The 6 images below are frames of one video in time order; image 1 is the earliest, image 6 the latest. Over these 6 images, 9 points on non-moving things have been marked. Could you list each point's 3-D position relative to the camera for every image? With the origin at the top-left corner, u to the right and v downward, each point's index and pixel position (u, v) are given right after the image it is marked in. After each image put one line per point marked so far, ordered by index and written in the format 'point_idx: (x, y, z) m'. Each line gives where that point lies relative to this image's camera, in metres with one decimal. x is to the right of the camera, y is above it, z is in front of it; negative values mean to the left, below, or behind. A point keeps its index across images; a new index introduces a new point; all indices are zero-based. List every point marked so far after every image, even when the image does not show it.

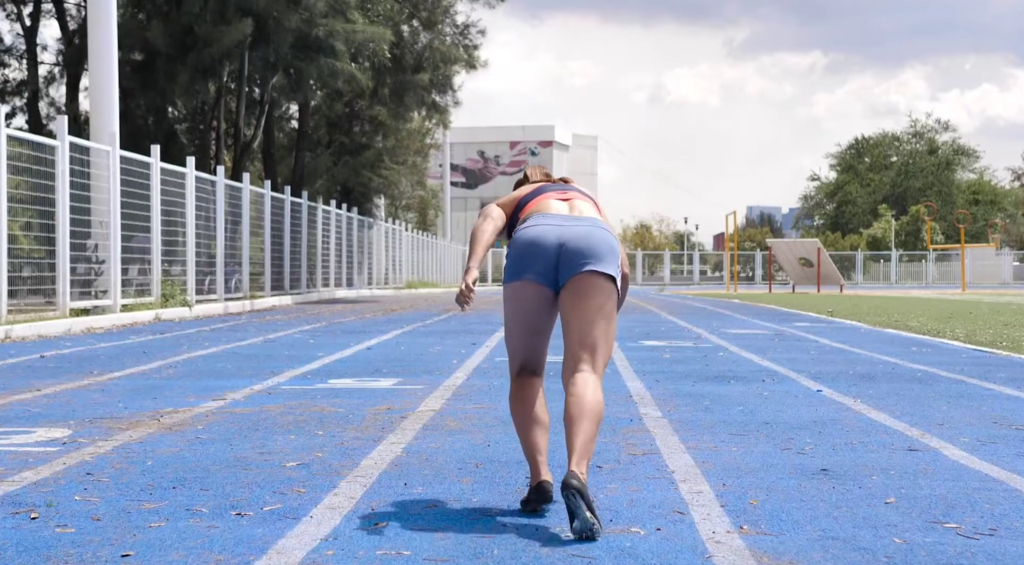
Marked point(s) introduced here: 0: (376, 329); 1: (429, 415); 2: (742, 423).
0: (-1.9, -0.6, +19.8) m
1: (-0.5, -0.8, +8.3) m
2: (+1.3, -0.8, +7.9) m
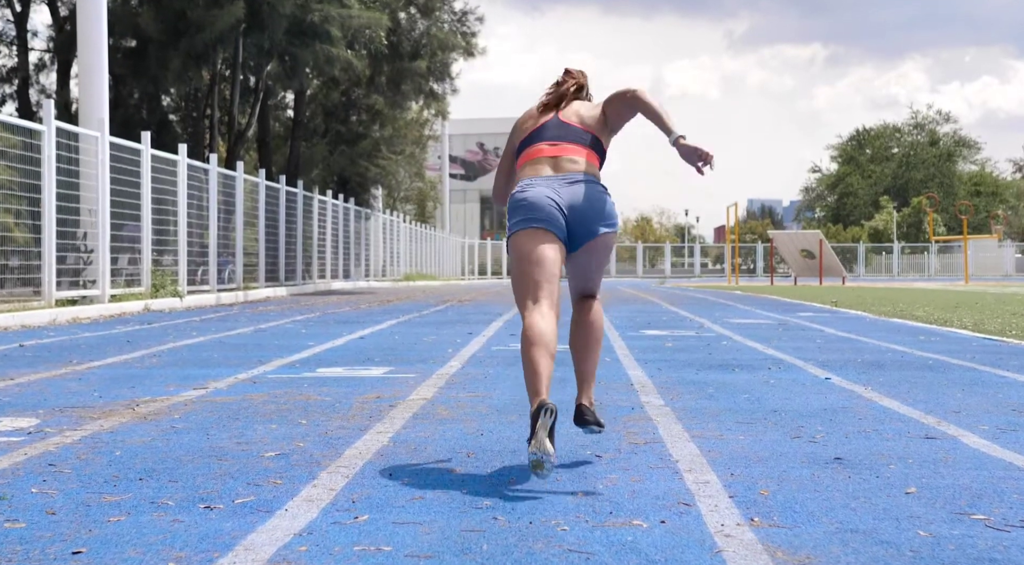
0: (-1.9, -0.5, +19.4) m
1: (-0.5, -0.7, +7.9) m
2: (+1.2, -0.7, +7.5) m
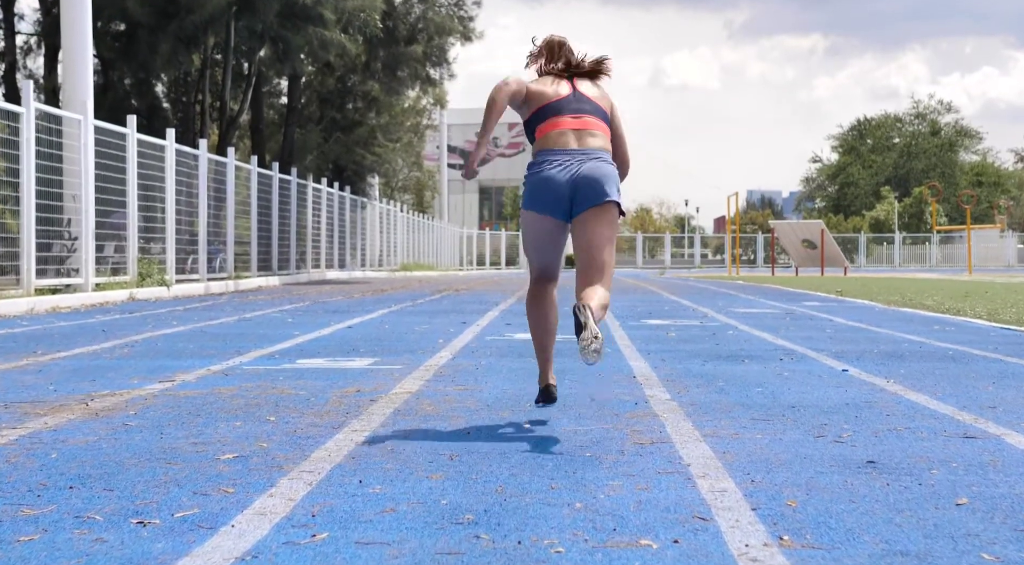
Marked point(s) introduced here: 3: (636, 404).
0: (-1.9, -0.3, +18.7) m
1: (-0.5, -0.6, +7.2) m
2: (+1.2, -0.6, +6.9) m
3: (+0.6, -0.6, +7.0) m
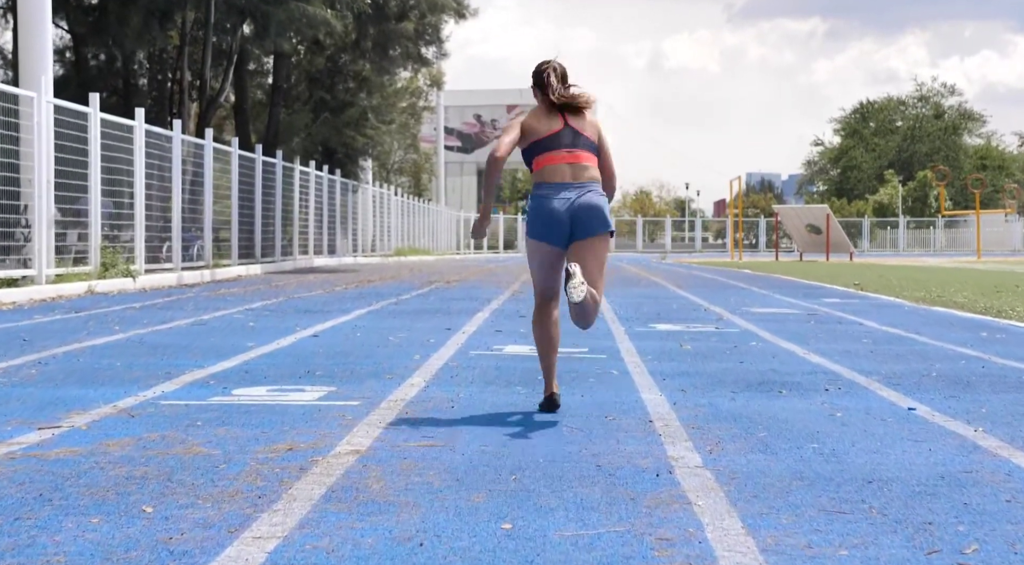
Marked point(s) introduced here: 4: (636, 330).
0: (-2.0, -0.3, +16.9) m
1: (-0.6, -0.7, +5.4) m
2: (+1.1, -0.7, +5.1) m
3: (+0.5, -0.7, +5.2) m
4: (+1.2, -0.4, +13.6) m
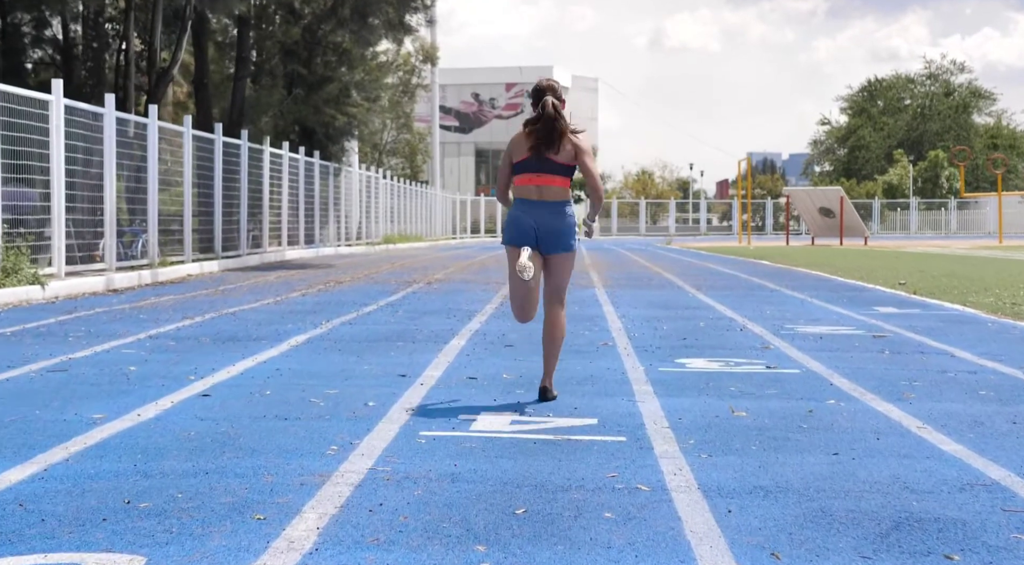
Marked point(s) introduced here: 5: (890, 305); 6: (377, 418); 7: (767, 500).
0: (-2.2, -0.4, +13.2) m
1: (-0.8, -1.0, +1.8) m
2: (+1.0, -1.0, +1.4) m
3: (+0.4, -1.0, +1.5) m
4: (+1.0, -0.6, +10.0) m
5: (+4.7, -0.3, +17.9) m
6: (-0.7, -0.7, +7.7) m
7: (+0.9, -0.8, +5.1) m
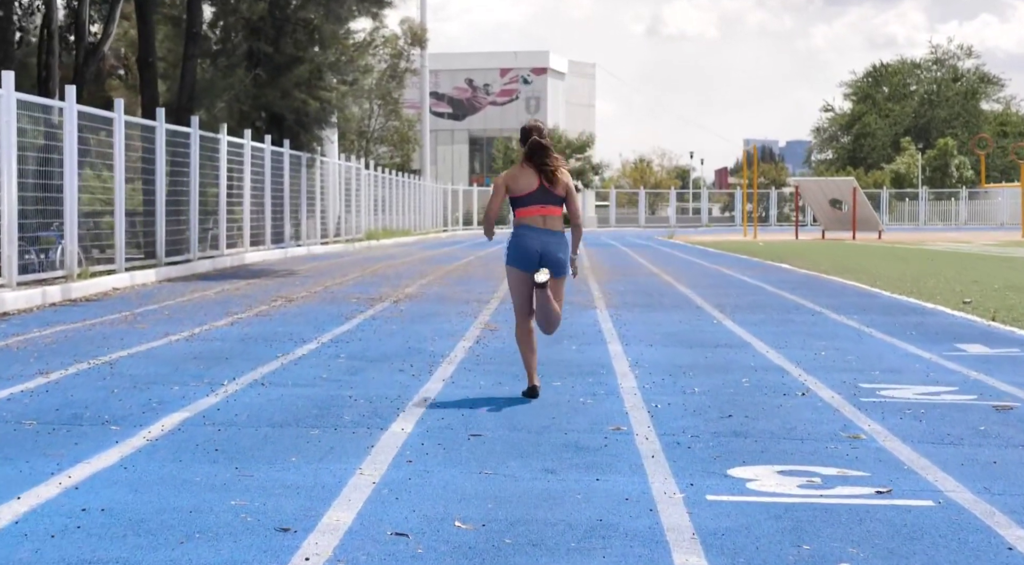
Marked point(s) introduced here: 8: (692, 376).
0: (-2.3, -0.7, +9.4) m
1: (-0.9, -1.4, -2.1) m
2: (+0.8, -1.4, -2.5) m
3: (+0.2, -1.4, -2.3) m
4: (+0.9, -1.0, +6.1) m
5: (+4.5, -0.5, +14.0) m
6: (-0.9, -1.1, +3.8) m
7: (+0.7, -1.2, +1.2) m
8: (+1.3, -0.7, +10.7) m
